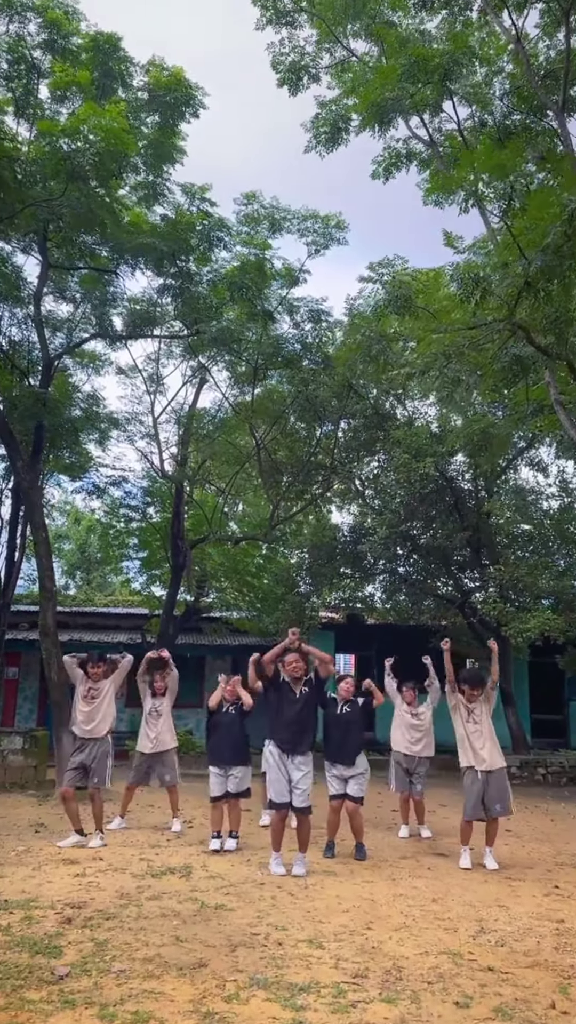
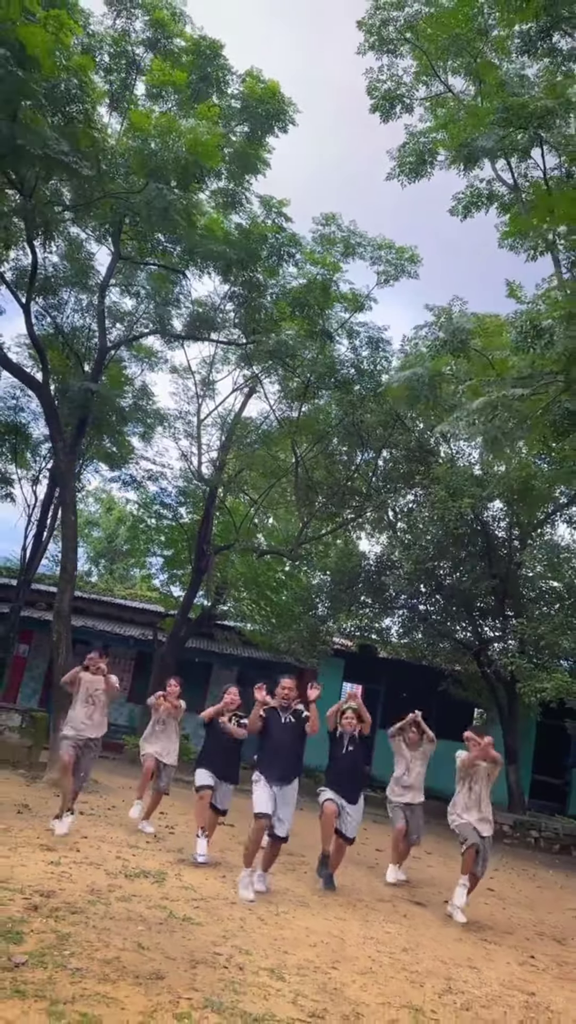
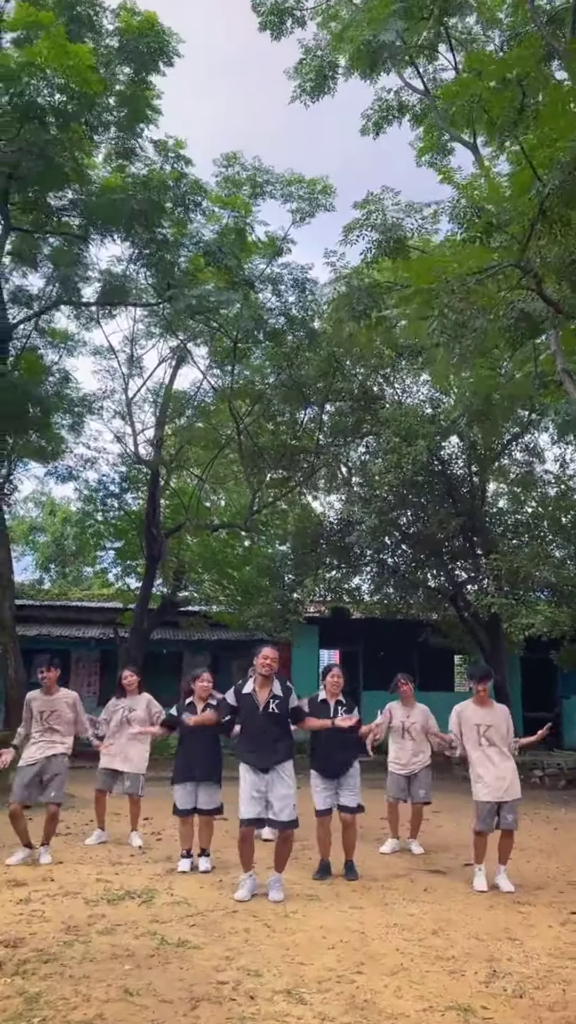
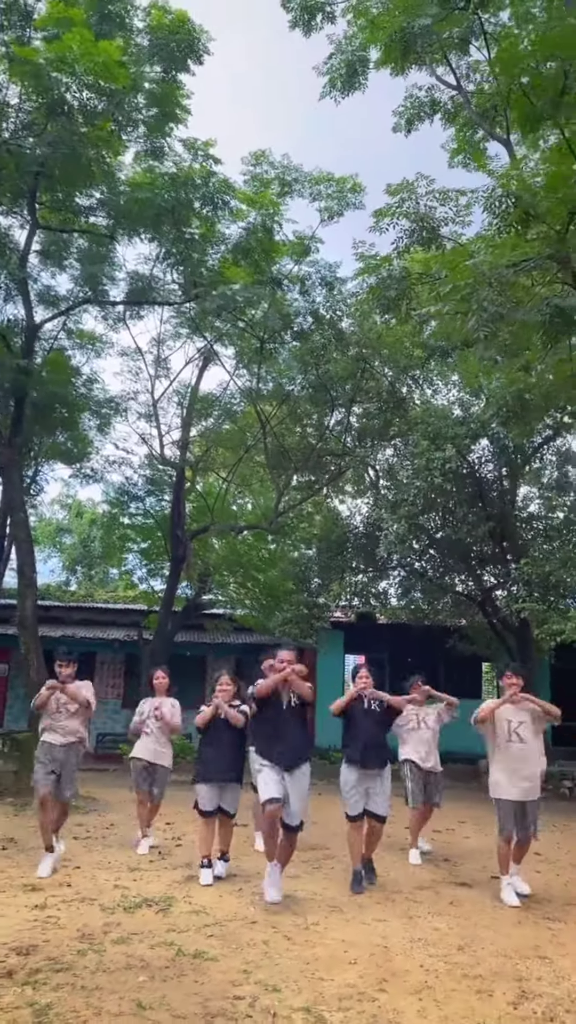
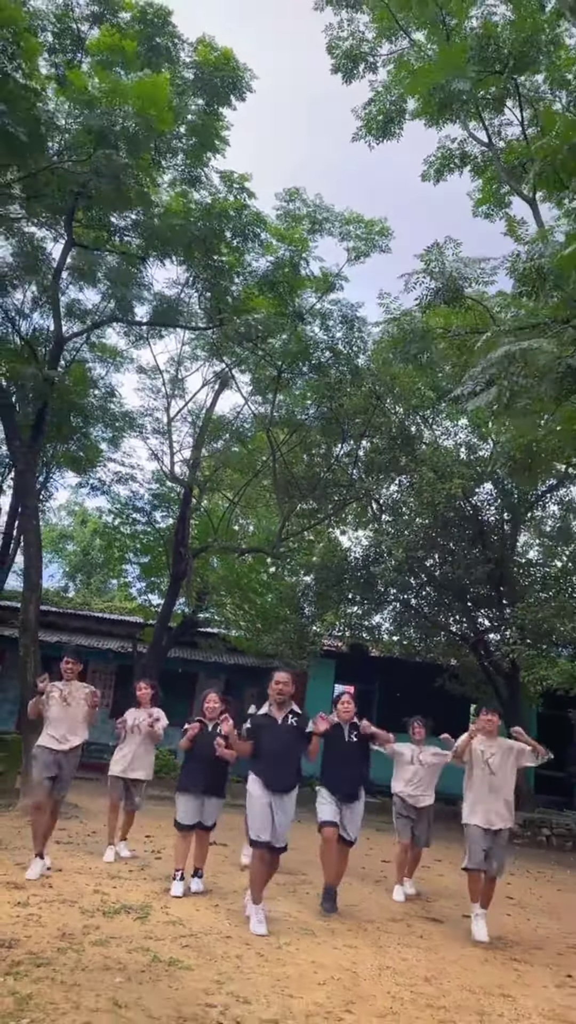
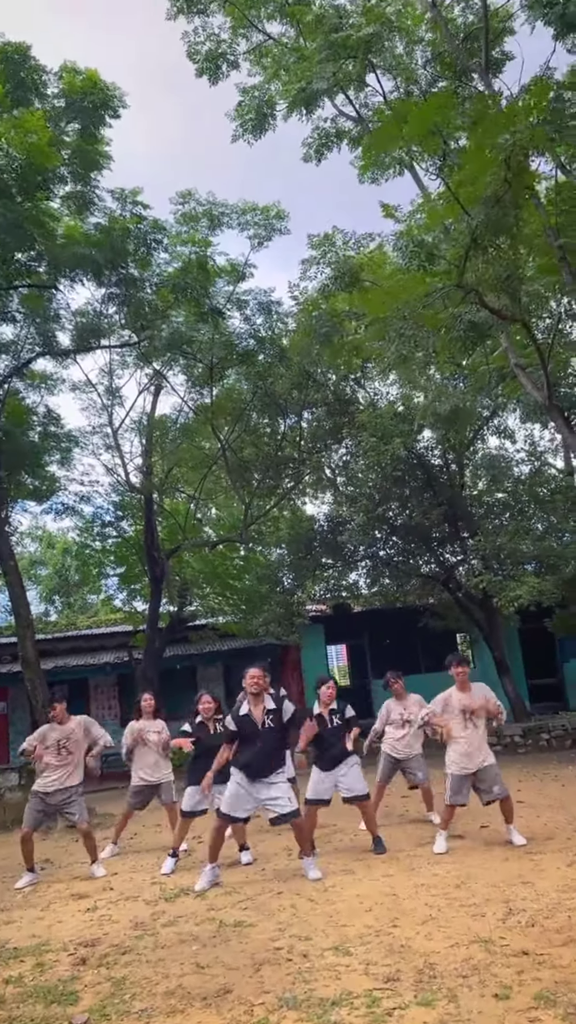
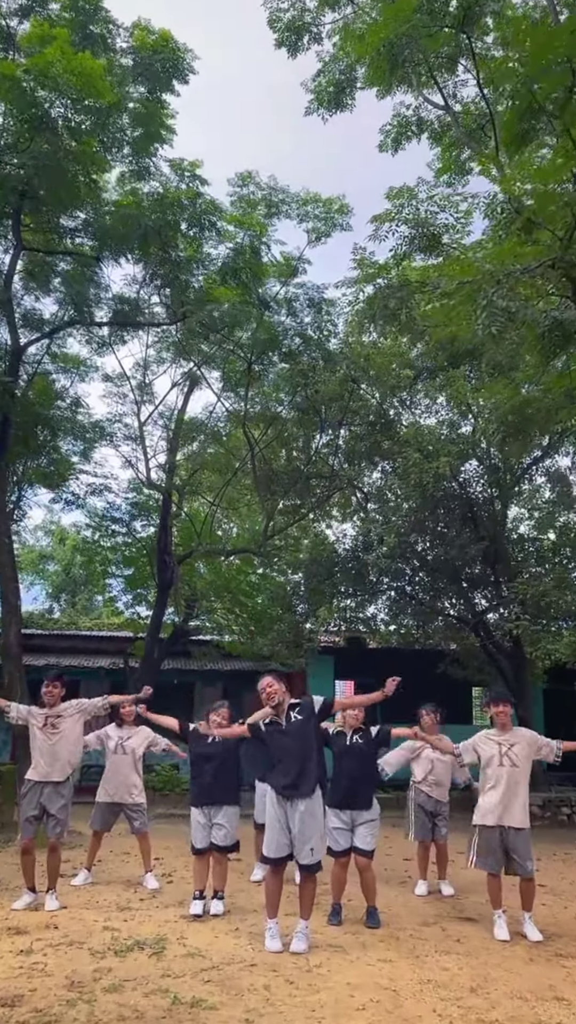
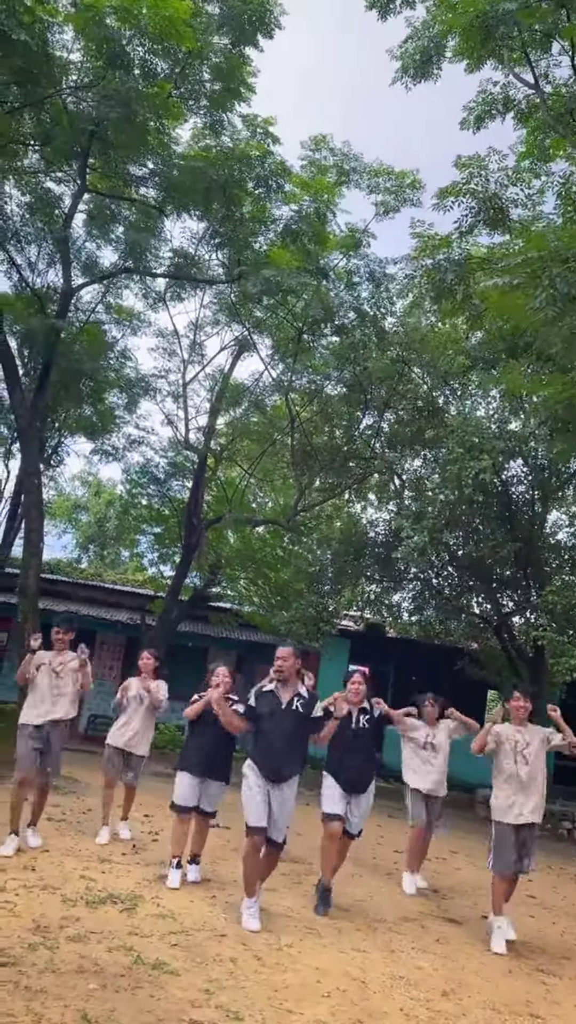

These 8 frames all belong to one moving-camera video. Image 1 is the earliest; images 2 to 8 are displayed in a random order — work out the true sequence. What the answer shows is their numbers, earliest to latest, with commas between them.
7, 5, 2, 6, 3, 8, 4
